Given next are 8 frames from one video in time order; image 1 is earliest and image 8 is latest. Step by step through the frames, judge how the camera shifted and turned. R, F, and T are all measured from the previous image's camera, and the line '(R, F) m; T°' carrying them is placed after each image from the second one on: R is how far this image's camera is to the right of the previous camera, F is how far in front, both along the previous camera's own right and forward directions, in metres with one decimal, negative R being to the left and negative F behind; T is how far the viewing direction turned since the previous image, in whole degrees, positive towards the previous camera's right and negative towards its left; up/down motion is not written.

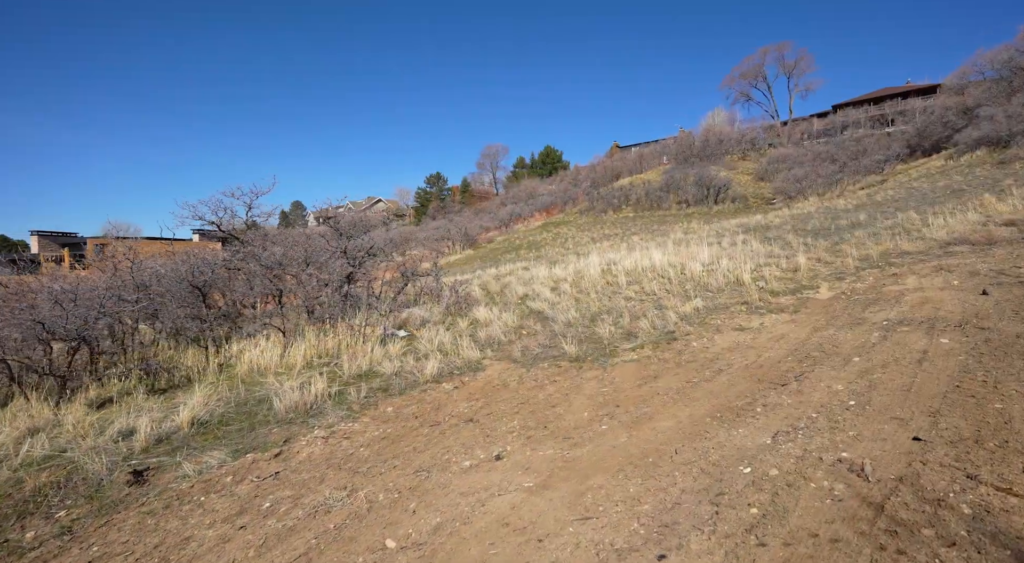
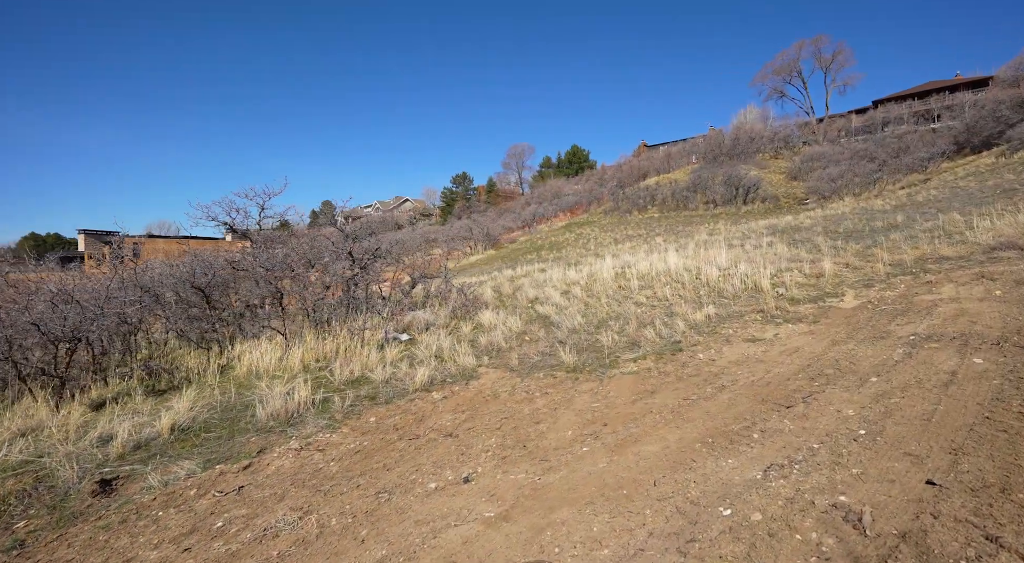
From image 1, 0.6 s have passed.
(+0.4, +0.4) m; -3°
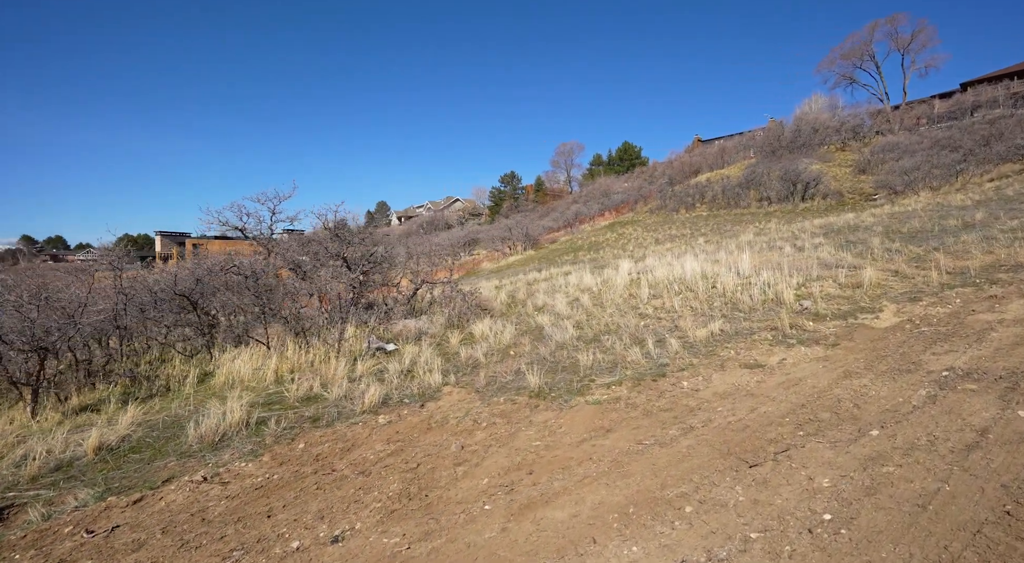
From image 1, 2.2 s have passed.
(+1.0, +0.8) m; -6°
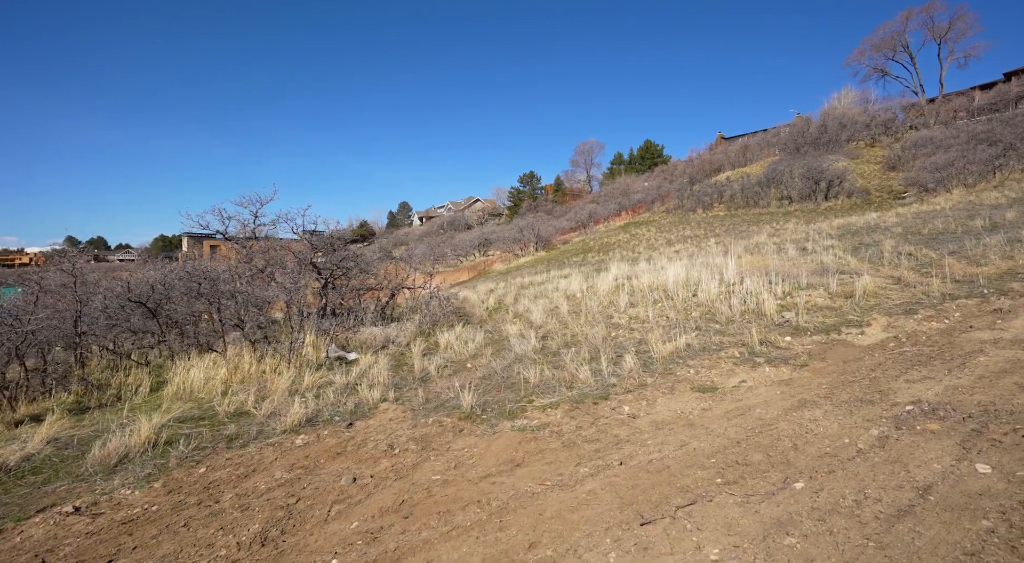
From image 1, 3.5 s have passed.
(+0.9, +0.5) m; -3°
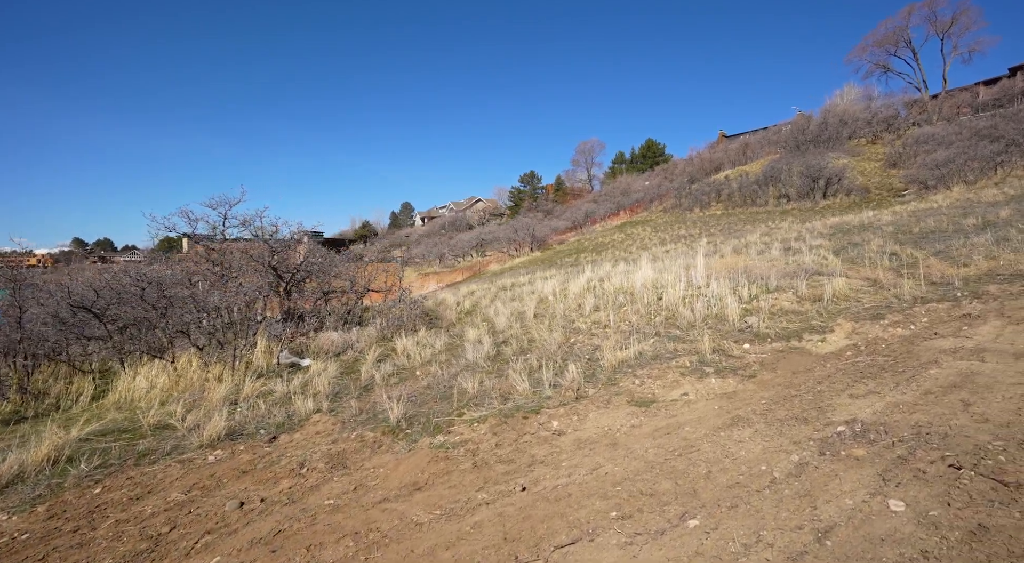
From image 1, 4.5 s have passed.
(+0.7, +0.3) m; -1°
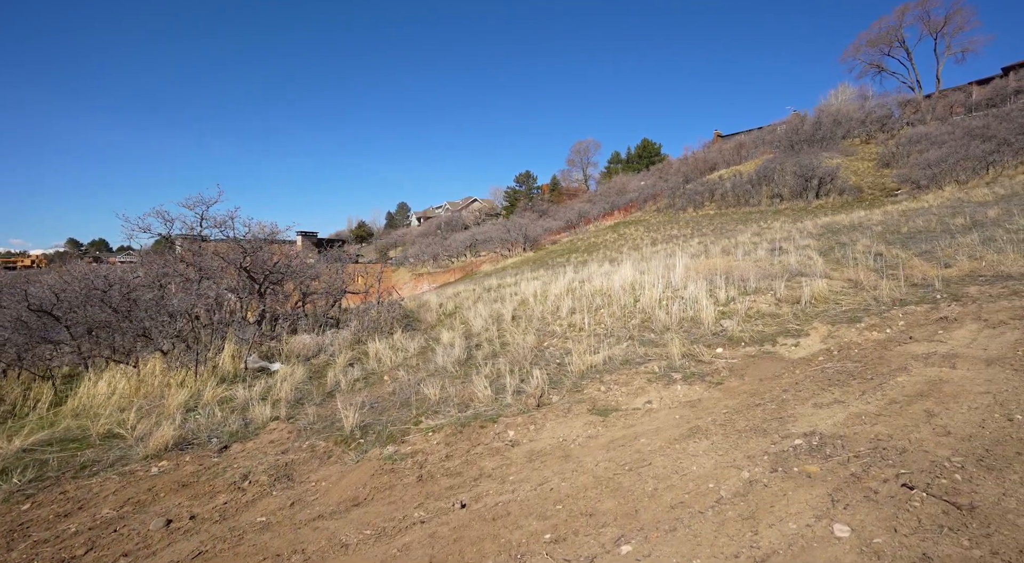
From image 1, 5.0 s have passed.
(+0.3, +0.2) m; 0°
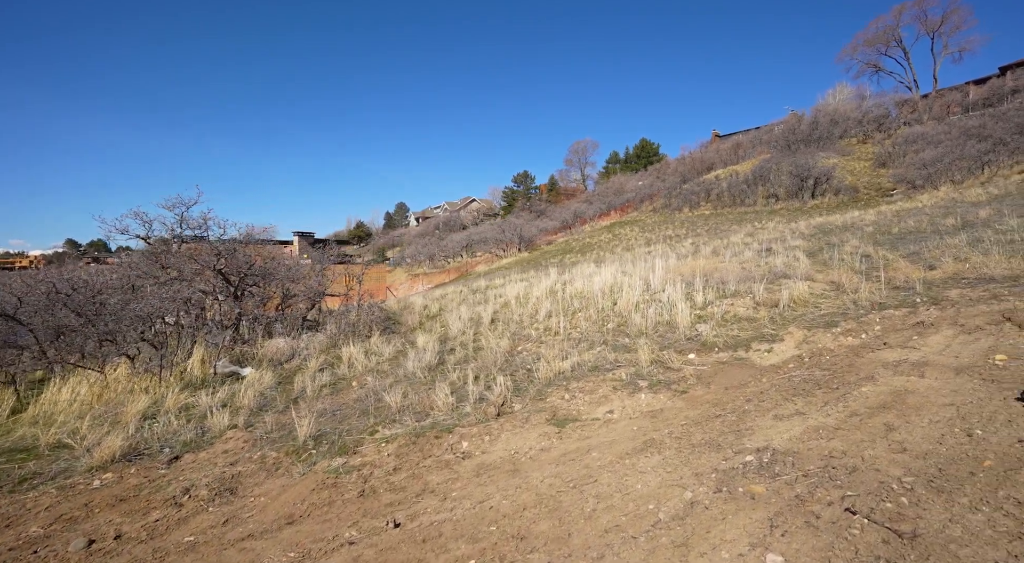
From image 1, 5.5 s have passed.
(+0.3, +0.2) m; 0°
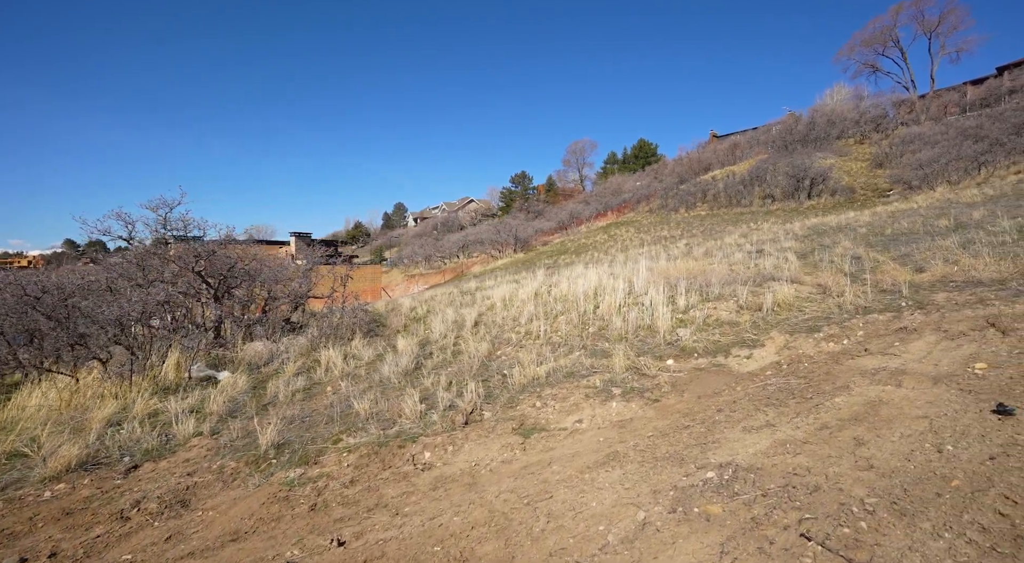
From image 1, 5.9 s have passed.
(+0.2, +0.1) m; 0°
